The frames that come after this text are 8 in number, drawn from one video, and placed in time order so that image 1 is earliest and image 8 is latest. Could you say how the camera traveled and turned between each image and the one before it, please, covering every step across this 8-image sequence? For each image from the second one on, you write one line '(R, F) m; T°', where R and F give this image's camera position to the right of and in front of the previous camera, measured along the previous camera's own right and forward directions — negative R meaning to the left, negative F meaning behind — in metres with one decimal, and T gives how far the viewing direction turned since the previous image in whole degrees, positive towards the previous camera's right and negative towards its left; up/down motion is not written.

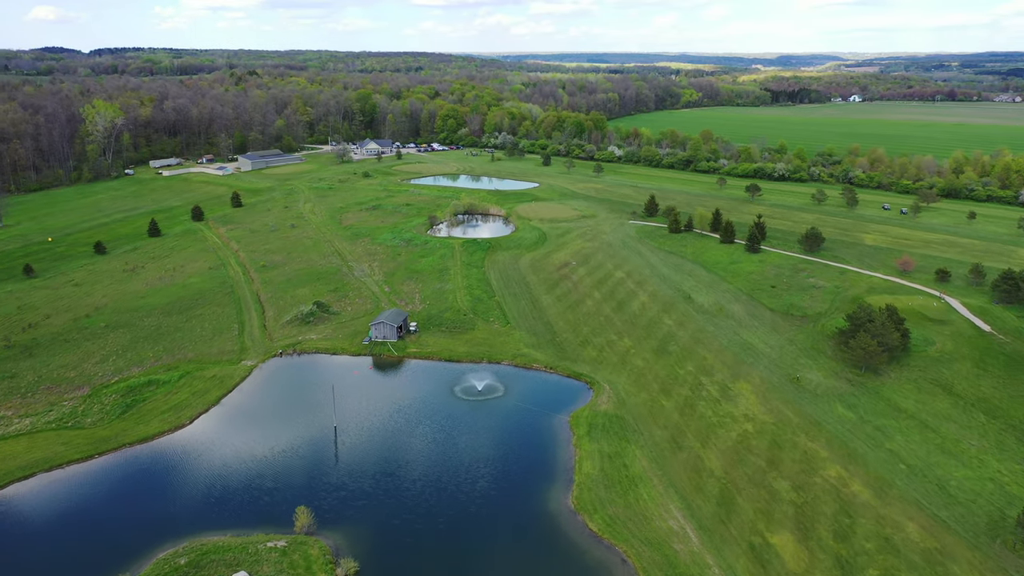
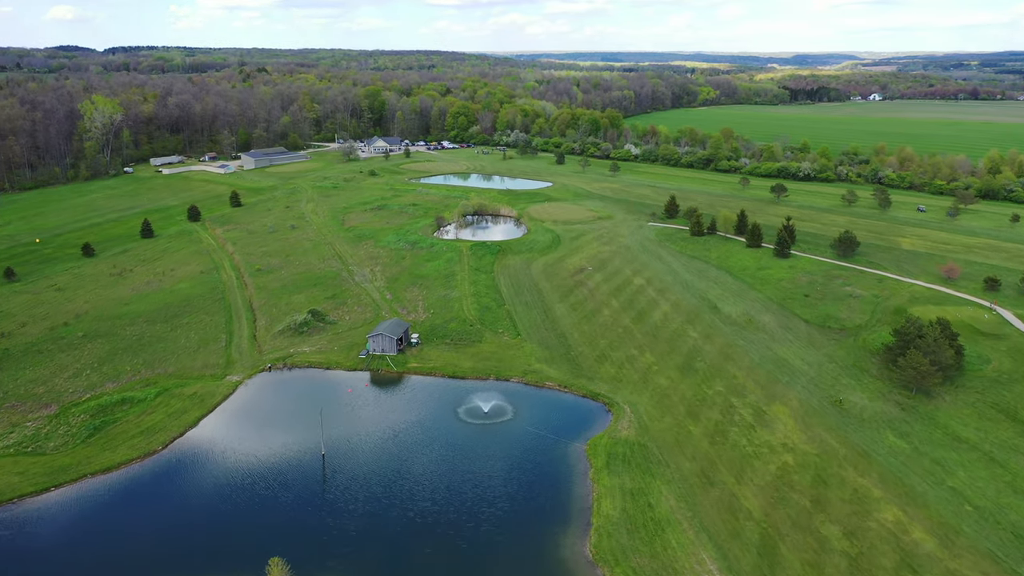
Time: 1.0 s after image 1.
(+0.1, +3.8) m; -1°
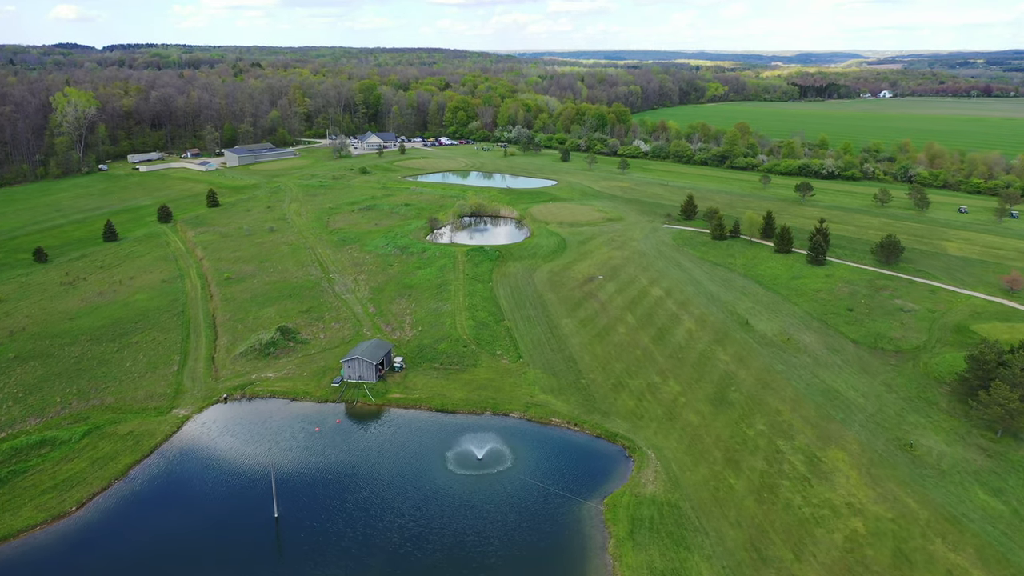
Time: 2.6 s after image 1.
(+0.1, +6.1) m; 0°
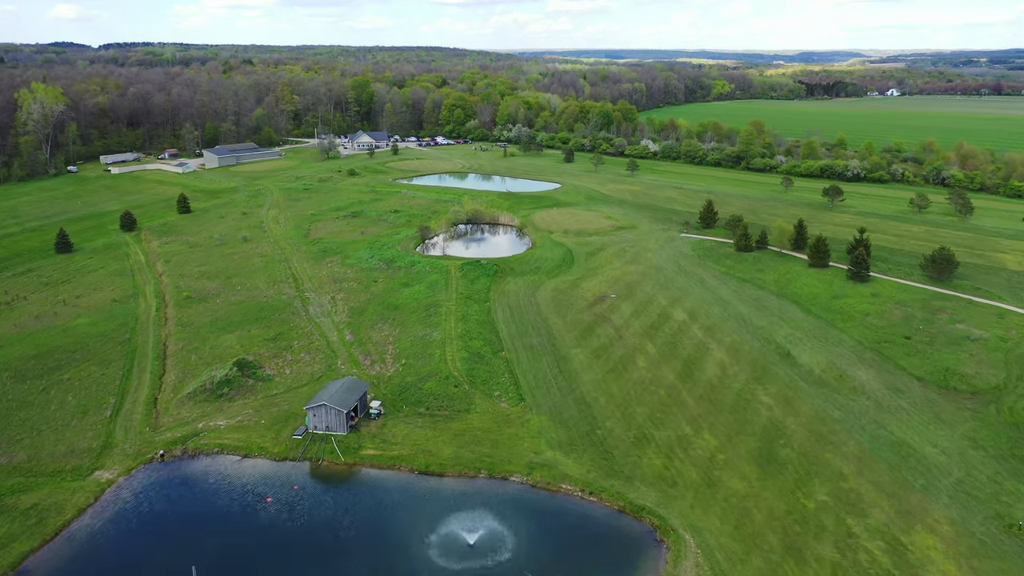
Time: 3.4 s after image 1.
(0.0, +6.1) m; 0°
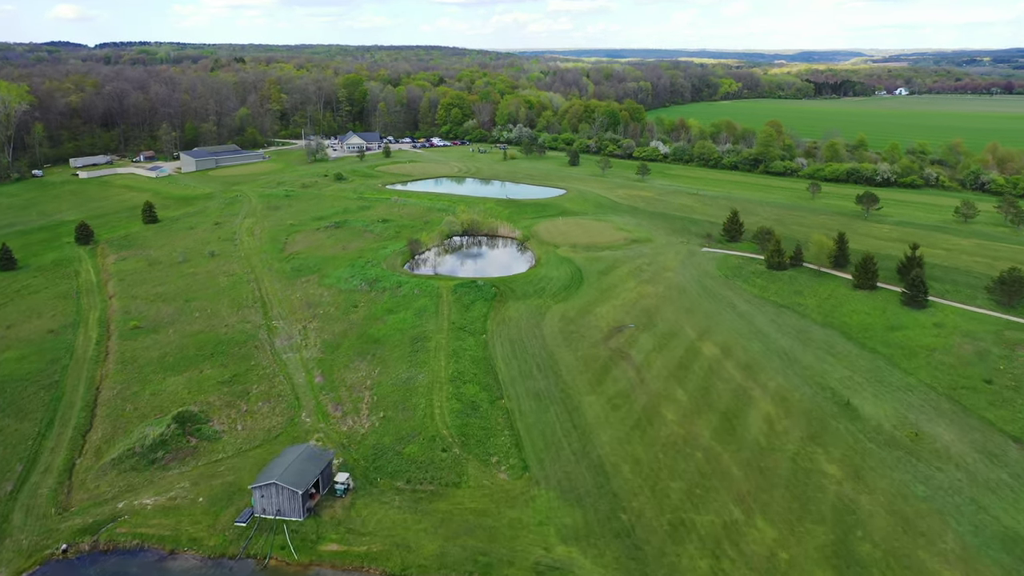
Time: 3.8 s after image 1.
(0.0, +6.0) m; 0°
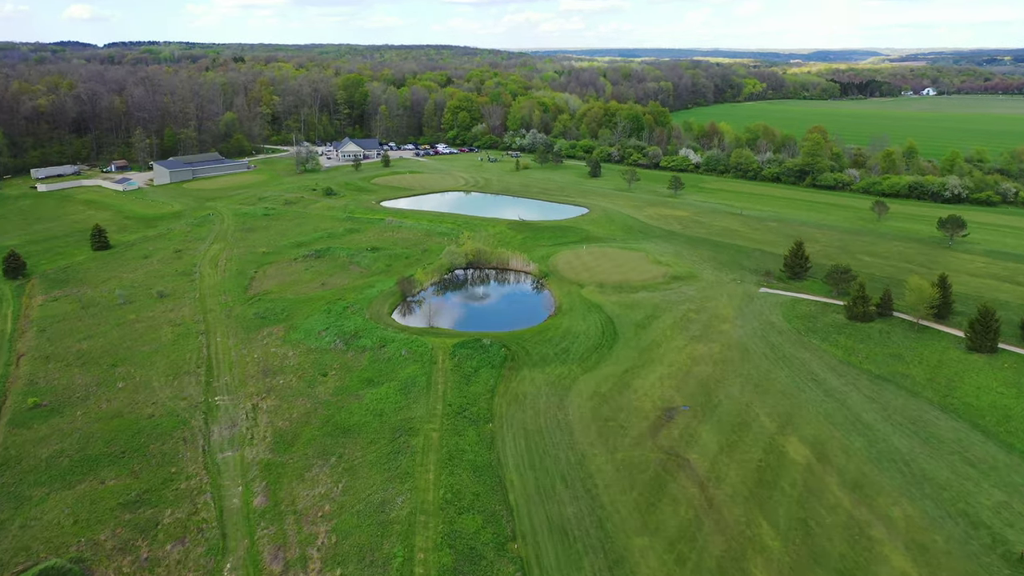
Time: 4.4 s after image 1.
(-0.2, +8.9) m; -1°
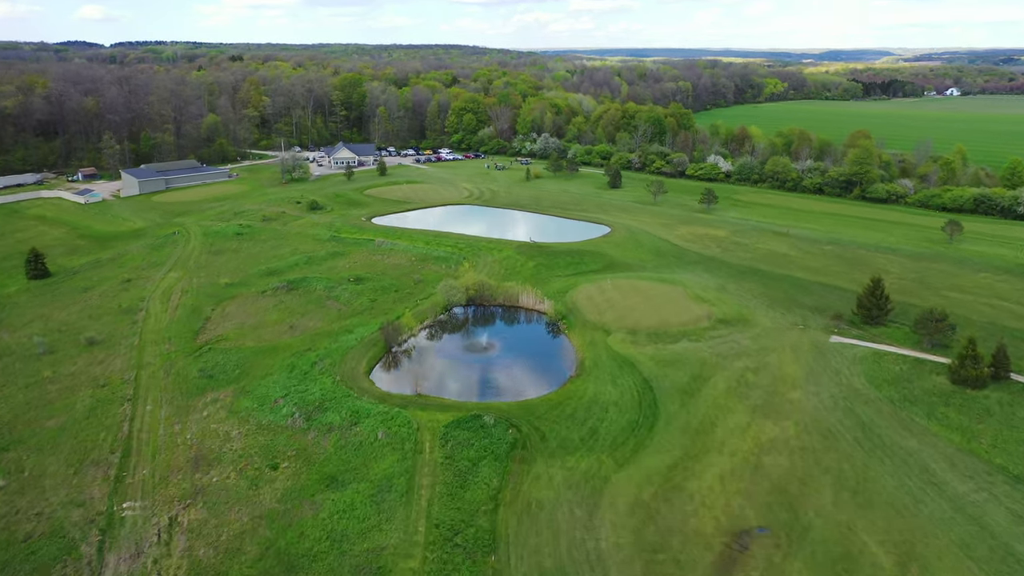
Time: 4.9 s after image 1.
(-0.1, +7.5) m; -1°
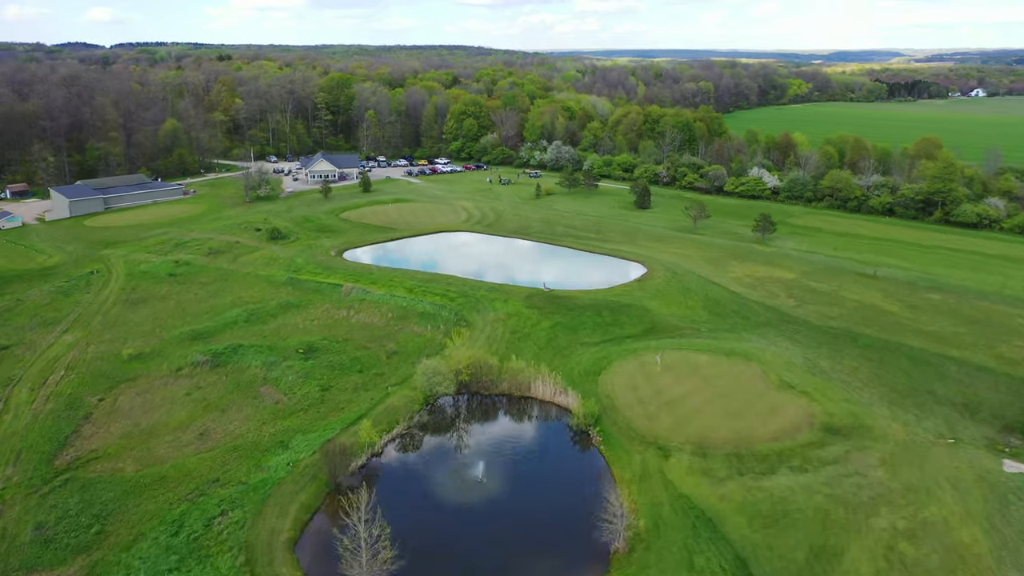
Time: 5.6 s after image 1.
(-0.1, +10.6) m; 0°
